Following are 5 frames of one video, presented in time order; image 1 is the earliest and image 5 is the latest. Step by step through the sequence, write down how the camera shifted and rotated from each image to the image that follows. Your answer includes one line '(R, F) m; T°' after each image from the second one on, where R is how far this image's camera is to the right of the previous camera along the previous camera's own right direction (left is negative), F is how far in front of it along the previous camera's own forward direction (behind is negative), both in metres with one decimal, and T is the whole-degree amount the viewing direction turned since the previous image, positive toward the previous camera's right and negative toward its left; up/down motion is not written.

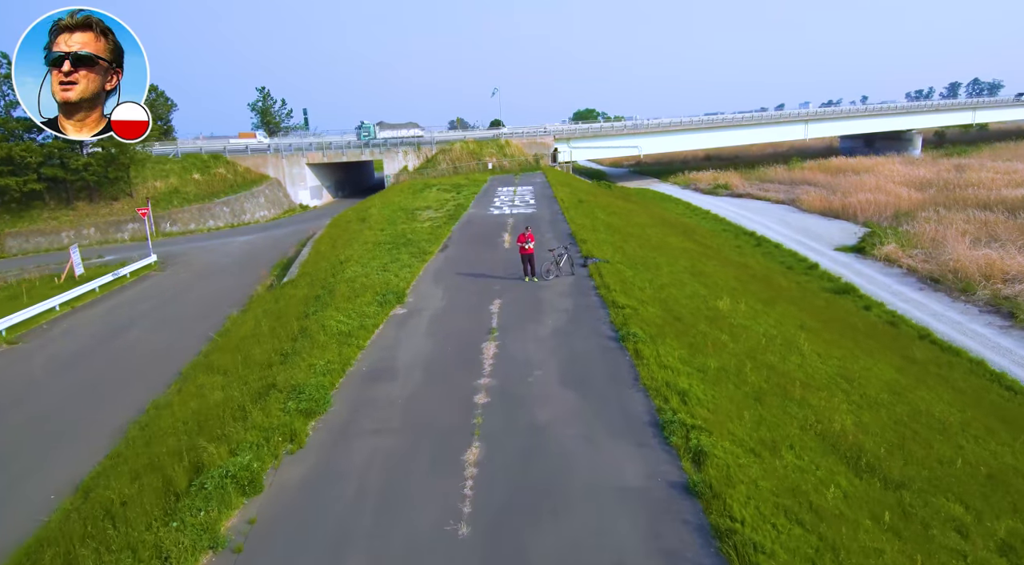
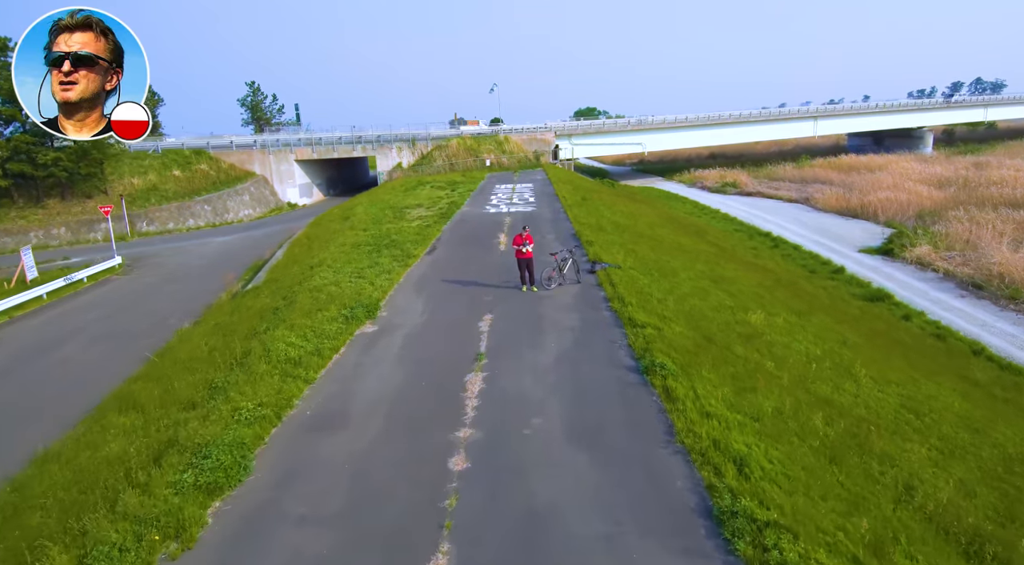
(+0.1, +3.0) m; 0°
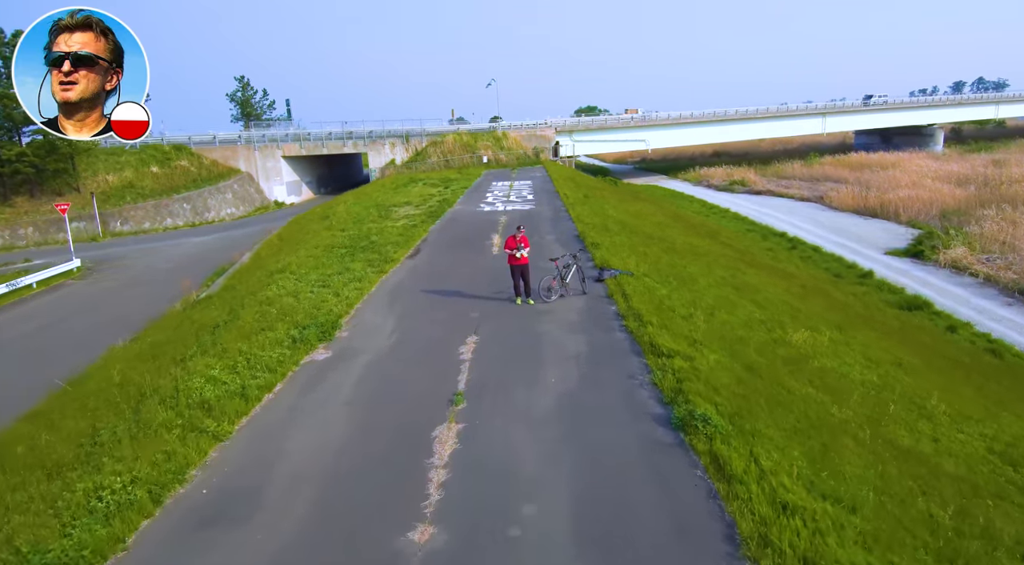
(+0.2, +2.8) m; 0°
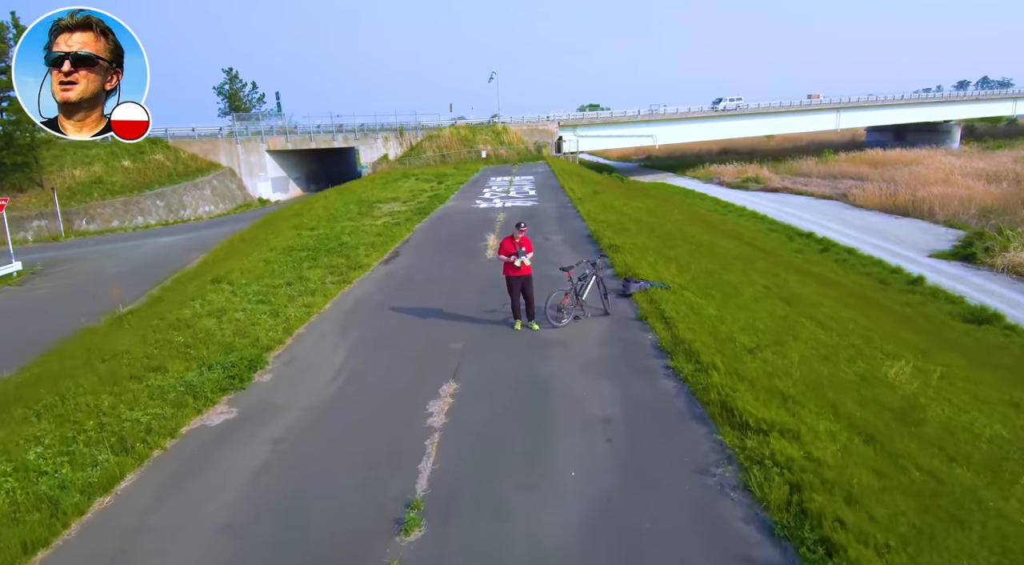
(+0.1, +3.6) m; 0°
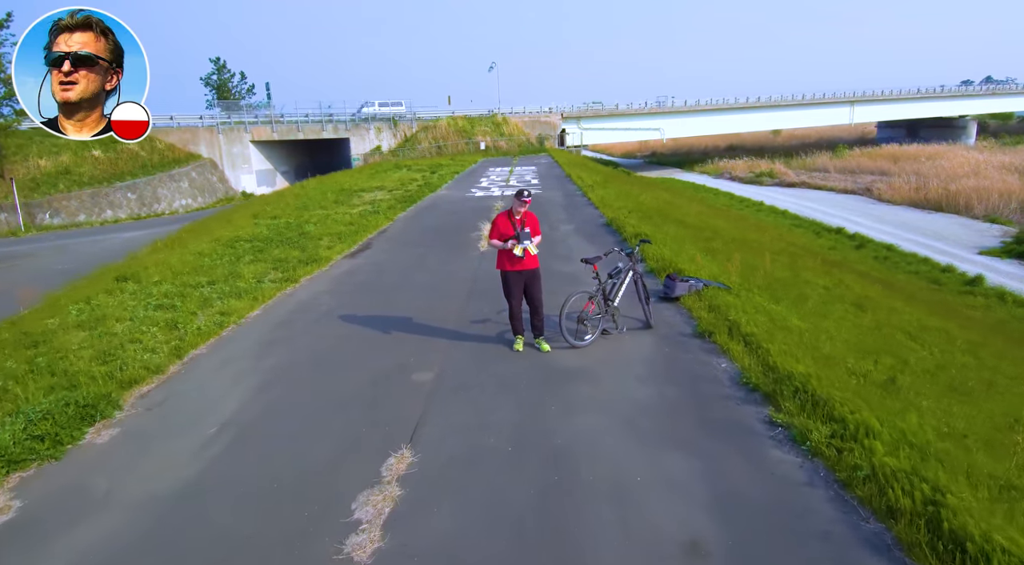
(0.0, +3.2) m; 0°
